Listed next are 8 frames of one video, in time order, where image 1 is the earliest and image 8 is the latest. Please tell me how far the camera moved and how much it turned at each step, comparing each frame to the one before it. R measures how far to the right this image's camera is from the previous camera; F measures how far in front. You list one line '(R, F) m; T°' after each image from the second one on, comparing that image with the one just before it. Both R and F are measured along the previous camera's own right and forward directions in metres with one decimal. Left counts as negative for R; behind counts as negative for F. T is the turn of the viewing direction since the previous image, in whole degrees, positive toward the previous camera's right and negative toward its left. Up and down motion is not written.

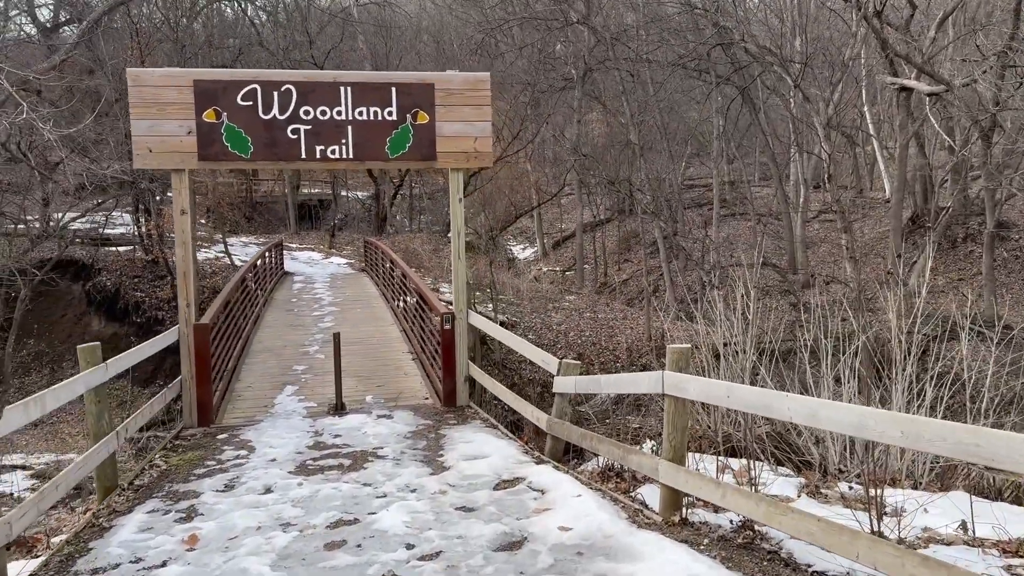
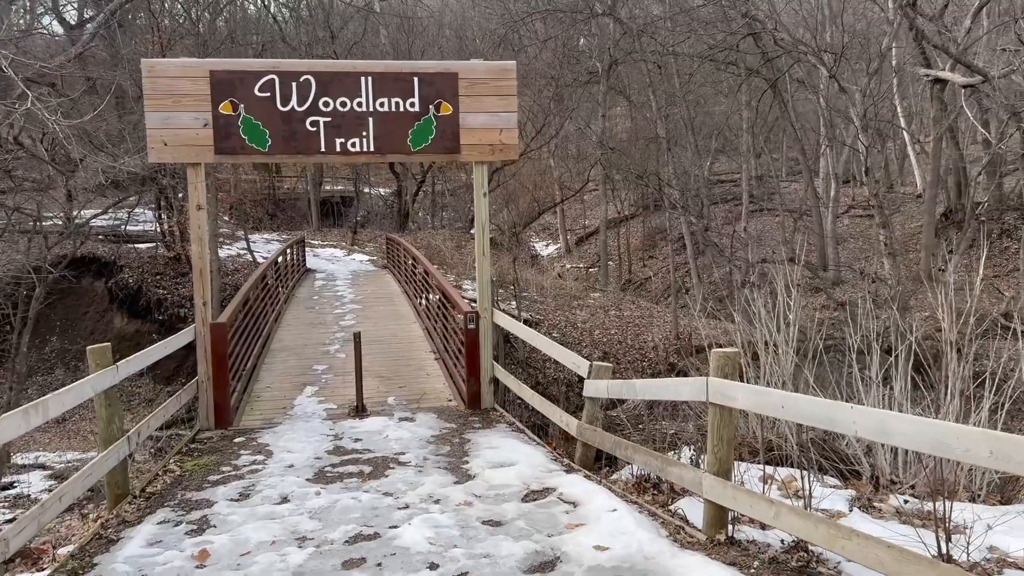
(0.0, +0.2) m; -2°
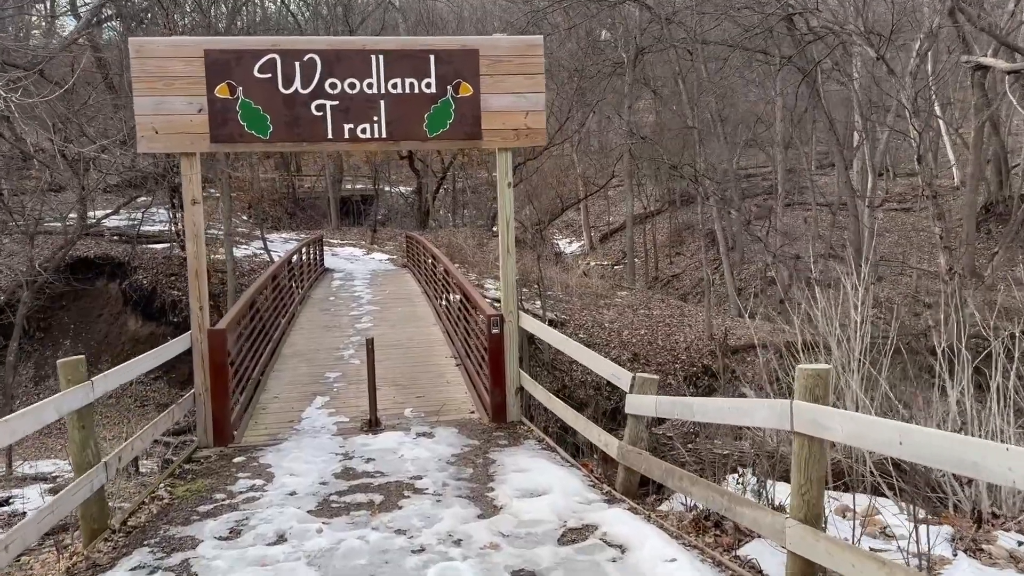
(0.0, +0.6) m; -2°
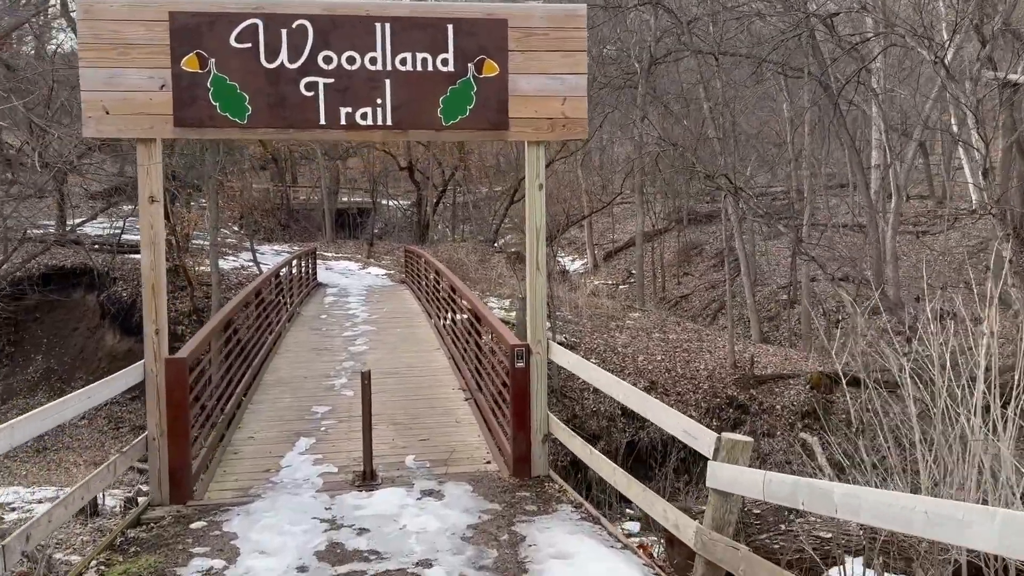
(-0.2, +1.0) m; 0°
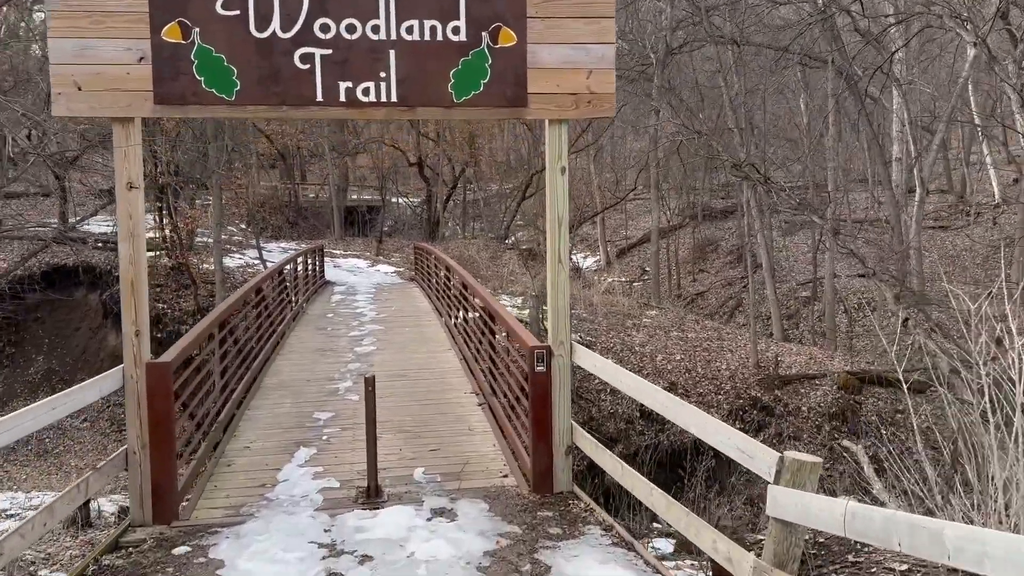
(0.0, +0.4) m; -1°
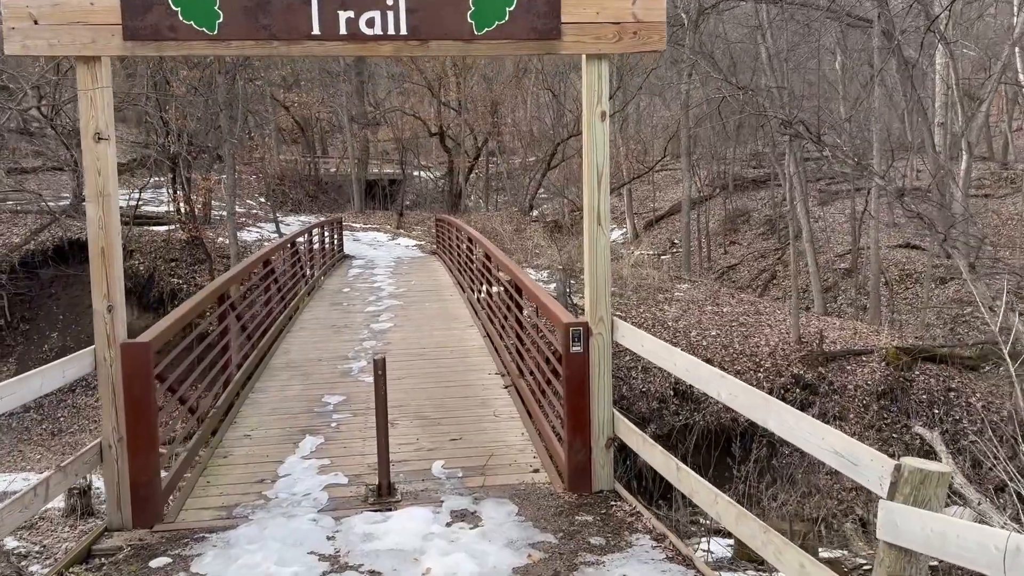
(0.0, +0.5) m; -2°
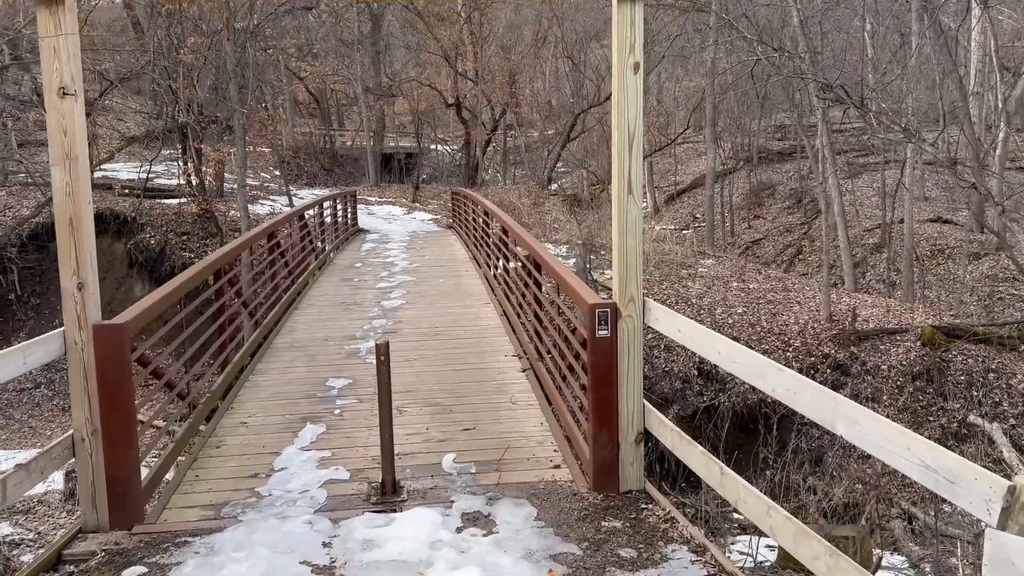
(0.0, +0.4) m; -1°
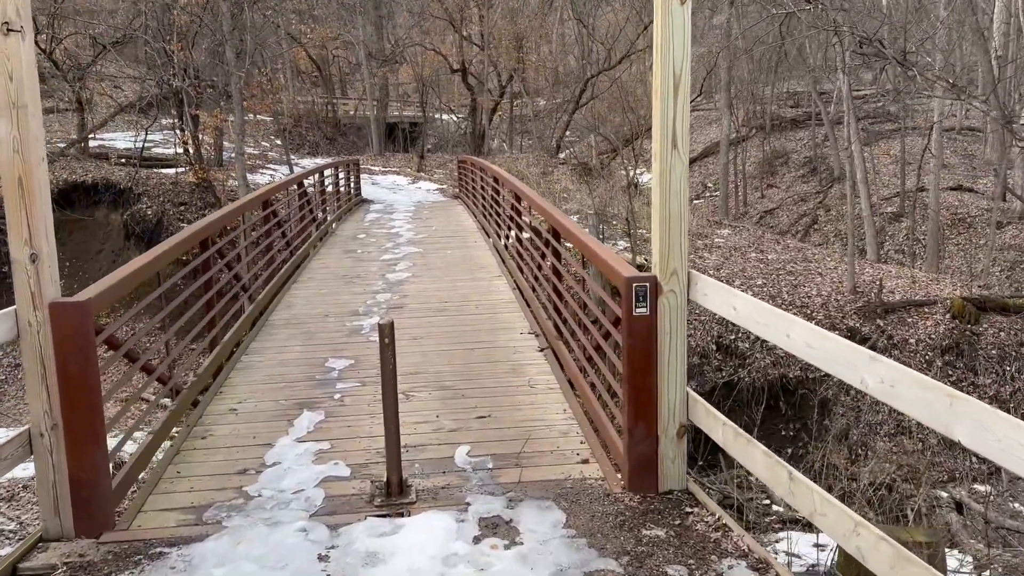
(-0.1, +0.4) m; 0°
